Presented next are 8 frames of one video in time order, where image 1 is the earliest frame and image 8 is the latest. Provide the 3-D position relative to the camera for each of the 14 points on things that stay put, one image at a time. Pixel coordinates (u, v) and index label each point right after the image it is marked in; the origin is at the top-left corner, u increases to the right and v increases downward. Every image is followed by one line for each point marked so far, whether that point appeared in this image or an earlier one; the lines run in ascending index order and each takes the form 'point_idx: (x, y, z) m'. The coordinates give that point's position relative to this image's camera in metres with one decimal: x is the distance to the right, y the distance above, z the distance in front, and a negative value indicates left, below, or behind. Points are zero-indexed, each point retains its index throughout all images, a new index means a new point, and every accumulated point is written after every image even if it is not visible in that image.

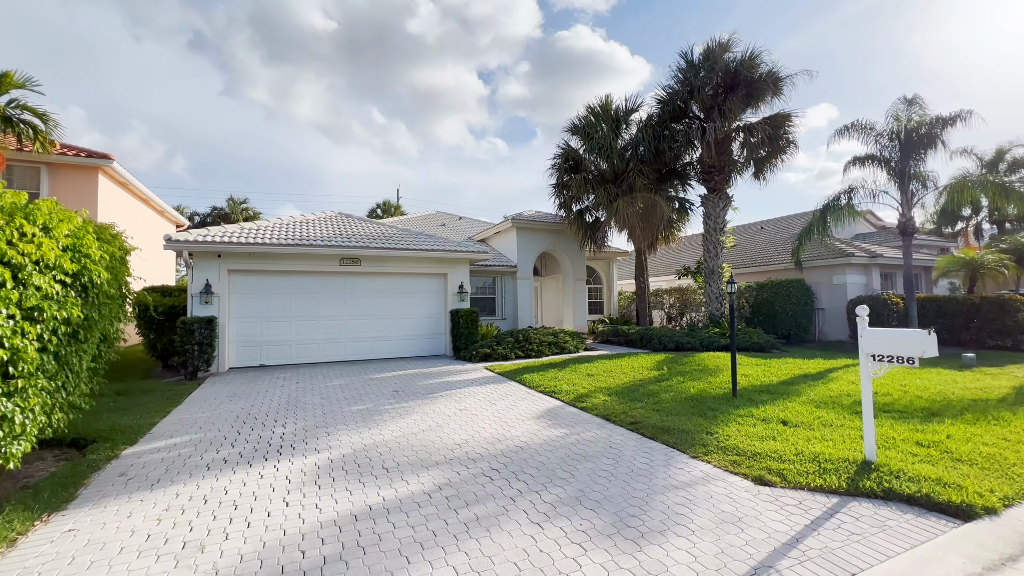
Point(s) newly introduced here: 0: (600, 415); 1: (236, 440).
0: (+1.2, -1.8, +6.3) m
1: (-3.2, -1.8, +5.2) m
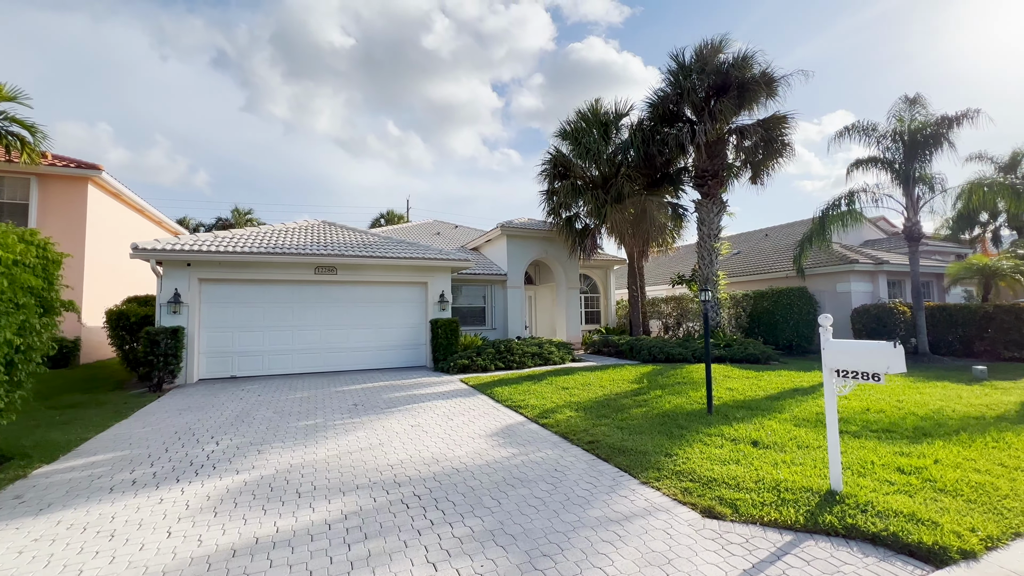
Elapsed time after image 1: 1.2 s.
0: (+0.6, -1.9, +5.9) m
1: (-3.8, -1.9, +4.9) m
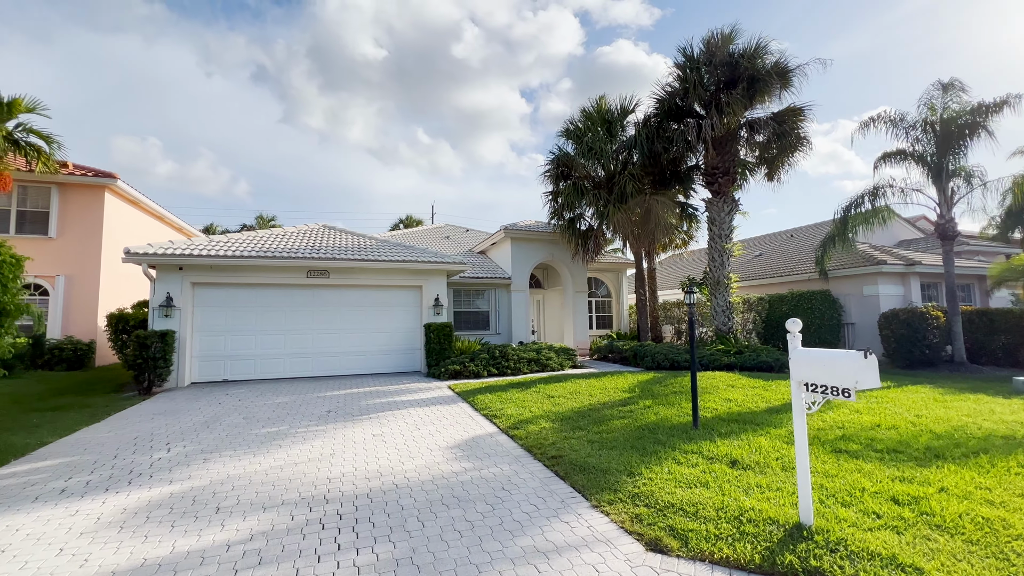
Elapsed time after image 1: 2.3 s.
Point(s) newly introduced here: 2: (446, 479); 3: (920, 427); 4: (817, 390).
0: (+0.2, -1.9, +5.5) m
1: (-4.3, -1.9, +4.8) m
2: (-0.6, -1.9, +4.4) m
3: (+5.5, -1.9, +6.0) m
4: (+2.1, -0.7, +3.1) m
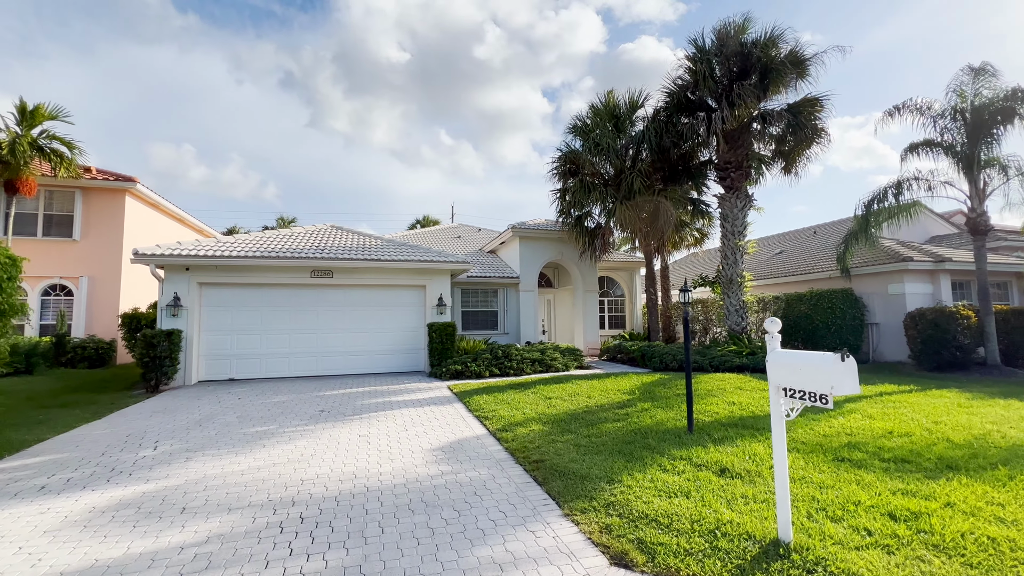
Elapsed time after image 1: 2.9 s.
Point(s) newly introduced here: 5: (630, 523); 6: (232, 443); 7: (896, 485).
0: (0.0, -1.9, +5.3) m
1: (-4.6, -1.9, +4.8) m
2: (-0.9, -1.9, +4.3) m
3: (+5.3, -1.8, +5.6) m
4: (+1.8, -0.7, +2.9) m
5: (+0.9, -1.8, +3.4) m
6: (-3.5, -1.9, +5.6) m
7: (+3.4, -1.7, +4.0) m
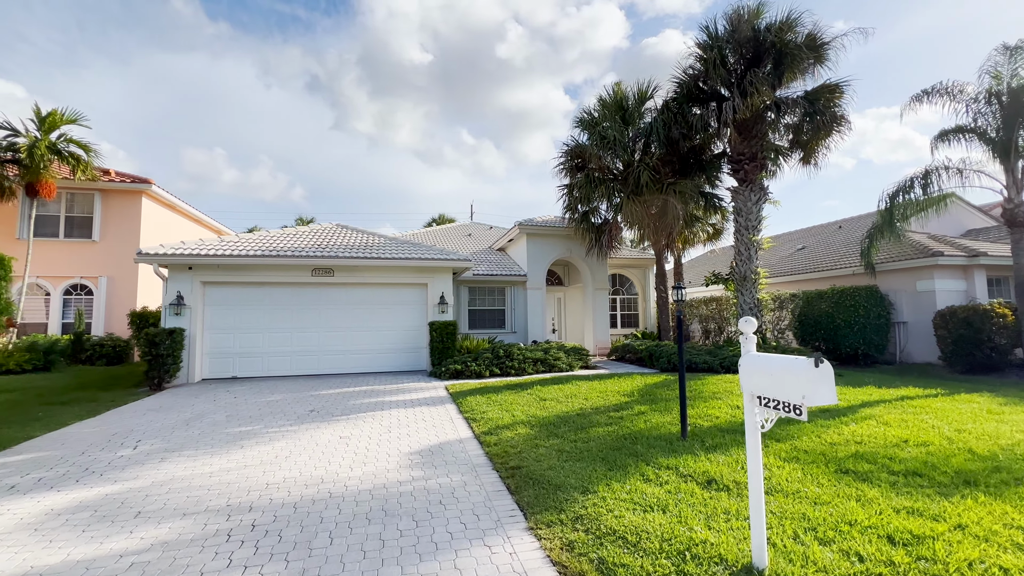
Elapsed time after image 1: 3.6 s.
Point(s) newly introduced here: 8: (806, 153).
0: (-0.3, -1.9, +5.1) m
1: (-4.8, -1.9, +4.8) m
2: (-1.2, -1.9, +4.1) m
3: (+5.1, -1.8, +5.1) m
4: (+1.5, -0.7, +2.5) m
5: (+0.6, -1.8, +3.1) m
6: (-3.7, -1.9, +5.5) m
7: (+3.1, -1.7, +3.6) m
8: (+7.8, +3.6, +12.0) m
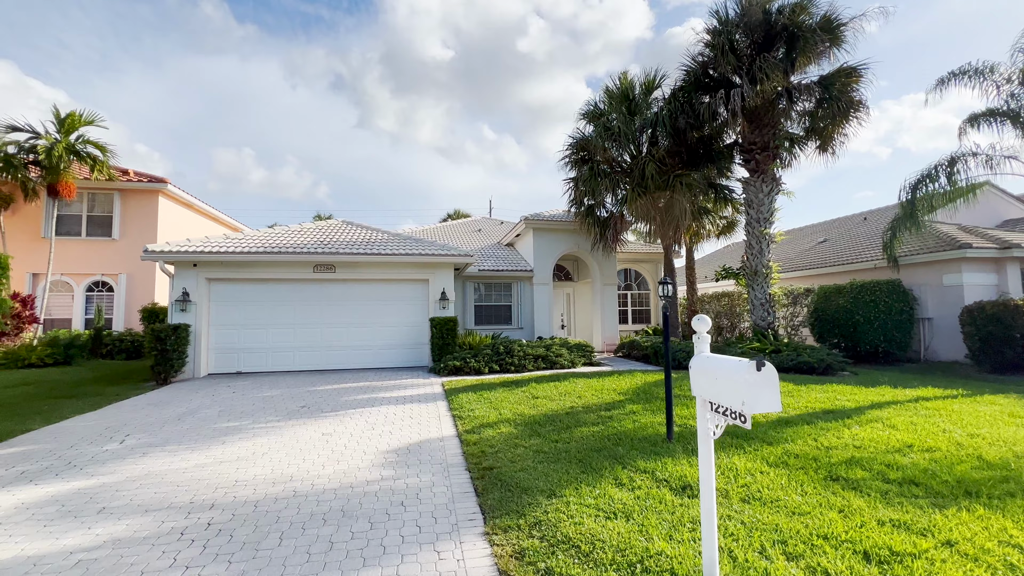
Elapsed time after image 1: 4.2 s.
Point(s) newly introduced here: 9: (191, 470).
0: (-0.5, -1.8, +5.0) m
1: (-5.1, -1.8, +4.9) m
2: (-1.4, -1.8, +4.1) m
3: (+4.8, -1.7, +4.7) m
4: (+1.1, -0.6, +2.4) m
5: (+0.2, -1.7, +3.0) m
6: (-3.9, -1.9, +5.6) m
7: (+2.8, -1.7, +3.3) m
8: (+7.9, +3.8, +11.4) m
9: (-3.2, -1.8, +4.5) m
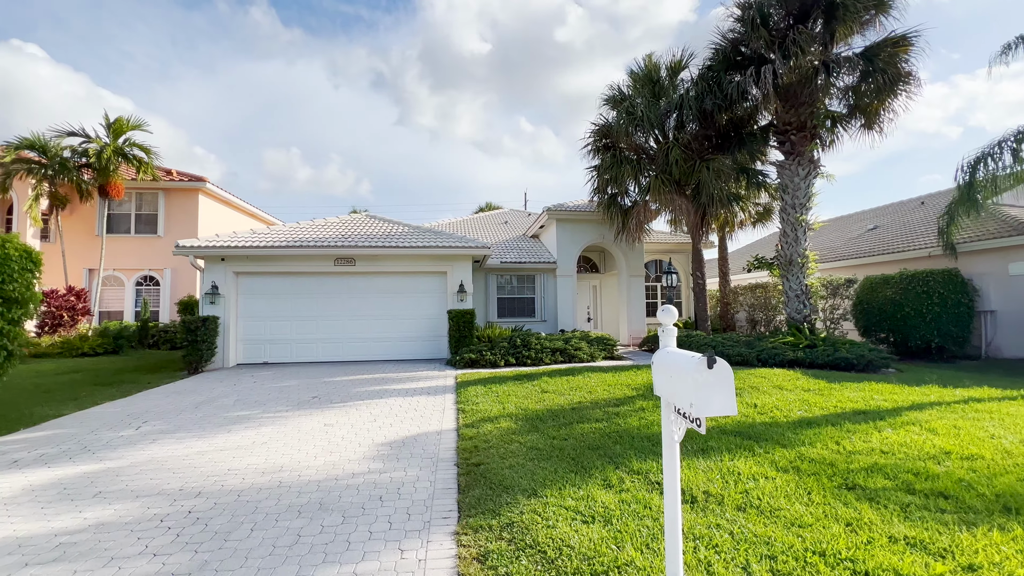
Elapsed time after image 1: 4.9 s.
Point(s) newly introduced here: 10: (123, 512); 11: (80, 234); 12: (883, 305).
0: (-0.6, -1.7, +4.9) m
1: (-5.1, -1.8, +5.2) m
2: (-1.6, -1.7, +4.0) m
3: (+4.7, -1.6, +4.2) m
4: (+0.8, -0.6, +2.1) m
5: (0.0, -1.7, +2.8) m
6: (-3.9, -1.8, +5.8) m
7: (+2.6, -1.6, +2.9) m
8: (+8.3, +4.0, +10.5) m
9: (-3.3, -1.8, +4.6) m
10: (-3.0, -1.7, +3.4) m
11: (-15.4, +1.9, +15.9) m
12: (+9.5, -0.4, +11.4) m
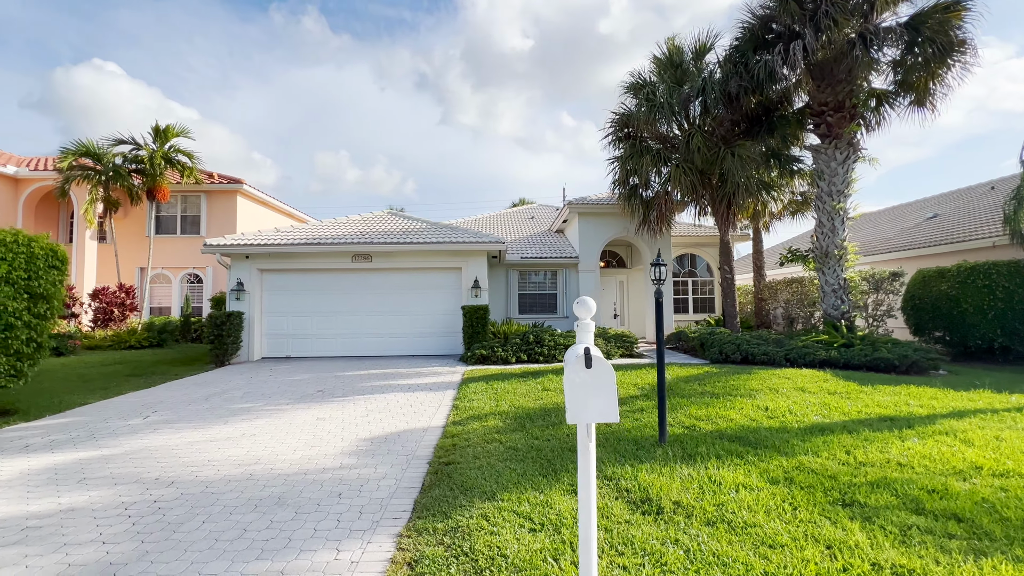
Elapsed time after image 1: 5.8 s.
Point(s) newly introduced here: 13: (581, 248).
0: (-0.8, -1.7, +4.8) m
1: (-5.3, -1.7, +5.5) m
2: (-1.9, -1.7, +4.0) m
3: (+4.4, -1.5, +3.6) m
4: (+0.3, -0.5, +1.9) m
5: (-0.4, -1.6, +2.7) m
6: (-4.0, -1.7, +6.0) m
7: (+2.2, -1.5, +2.5) m
8: (+8.6, +4.1, +9.5) m
9: (-3.5, -1.7, +4.8) m
10: (-3.3, -1.7, +3.6) m
11: (-14.5, +2.0, +17.1) m
12: (+9.8, -0.3, +10.4) m
13: (+2.2, +1.3, +14.2) m
